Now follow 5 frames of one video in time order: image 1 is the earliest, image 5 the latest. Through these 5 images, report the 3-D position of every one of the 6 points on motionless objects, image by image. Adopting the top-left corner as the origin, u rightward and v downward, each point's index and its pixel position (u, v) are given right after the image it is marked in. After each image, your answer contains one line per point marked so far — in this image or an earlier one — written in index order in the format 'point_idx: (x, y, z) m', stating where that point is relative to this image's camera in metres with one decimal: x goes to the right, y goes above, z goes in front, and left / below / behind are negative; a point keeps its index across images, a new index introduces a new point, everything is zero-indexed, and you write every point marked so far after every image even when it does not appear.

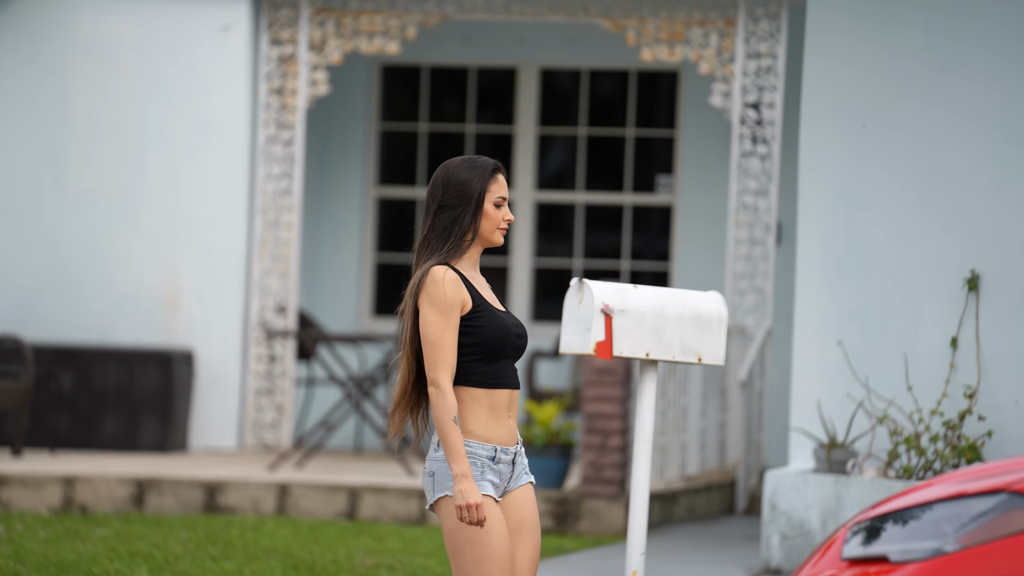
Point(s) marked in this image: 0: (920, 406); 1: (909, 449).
0: (+2.4, -0.7, +5.3) m
1: (+2.3, -0.9, +5.2) m
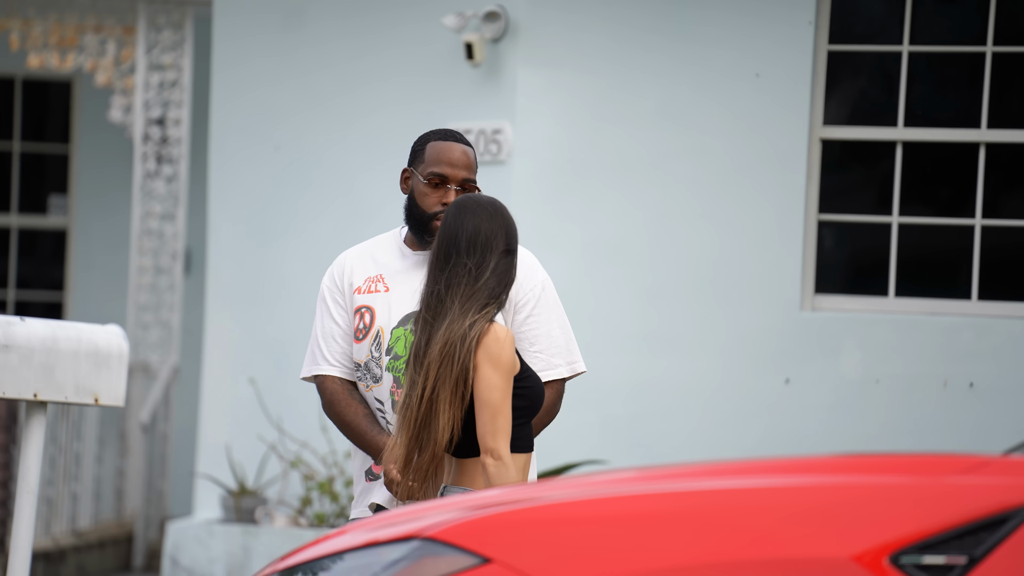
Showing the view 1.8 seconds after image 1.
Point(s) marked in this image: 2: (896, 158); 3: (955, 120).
0: (-1.0, -0.9, +5.4) m
1: (-1.1, -1.2, +5.3) m
2: (+2.1, +0.7, +5.2) m
3: (+2.4, +0.9, +5.2) m
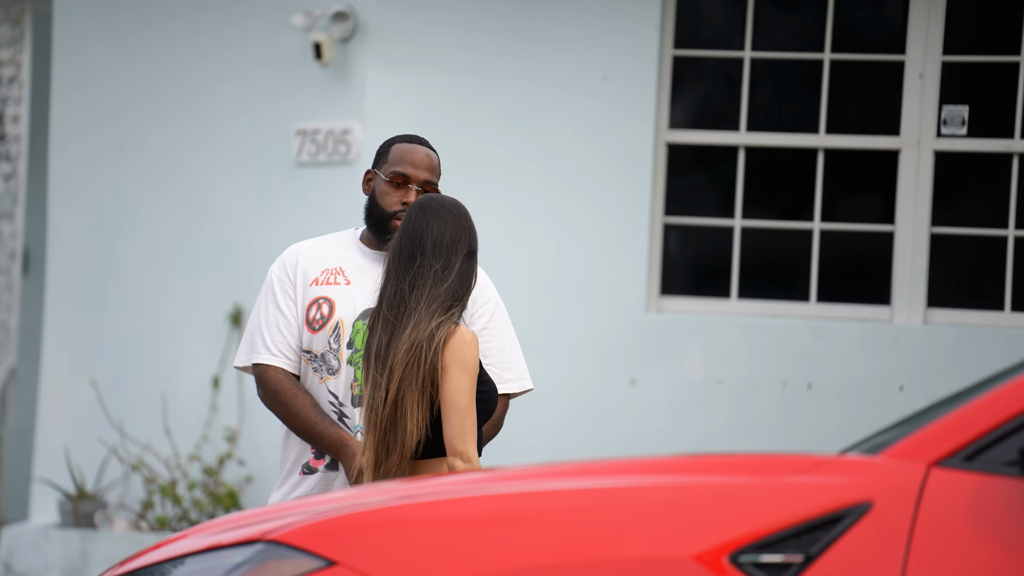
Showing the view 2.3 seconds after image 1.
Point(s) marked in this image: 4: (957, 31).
0: (-1.9, -0.9, +5.3) m
1: (-1.9, -1.2, +5.2) m
2: (+1.3, +0.7, +5.3) m
3: (+1.6, +0.9, +5.2) m
4: (+2.4, +1.4, +5.1) m
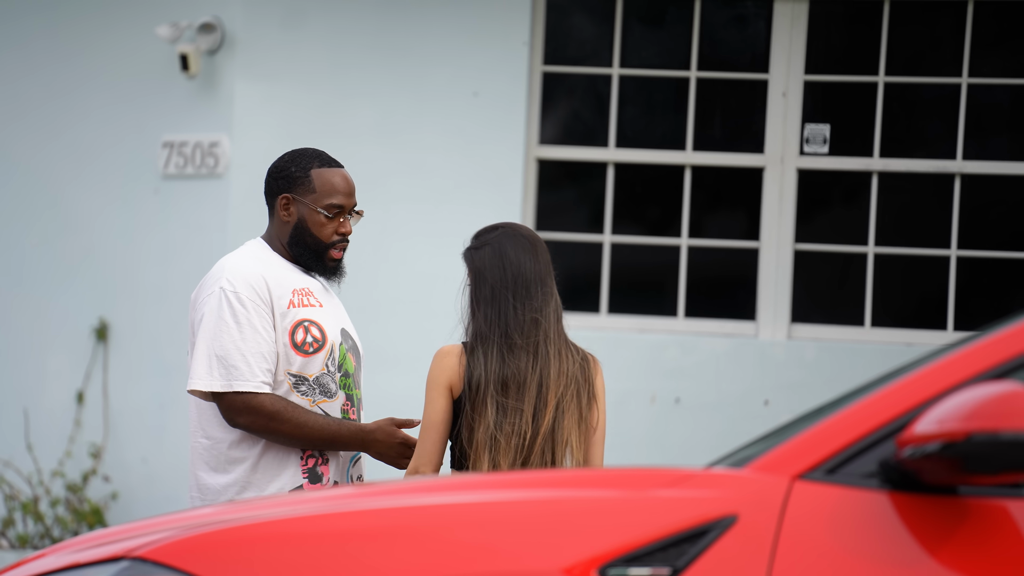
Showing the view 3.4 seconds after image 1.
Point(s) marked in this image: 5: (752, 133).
0: (-2.6, -1.0, +5.2) m
1: (-2.7, -1.2, +5.1) m
2: (+0.5, +0.6, +5.3) m
3: (+0.8, +0.8, +5.3) m
4: (+1.7, +1.3, +5.2) m
5: (+1.3, +0.9, +5.2) m
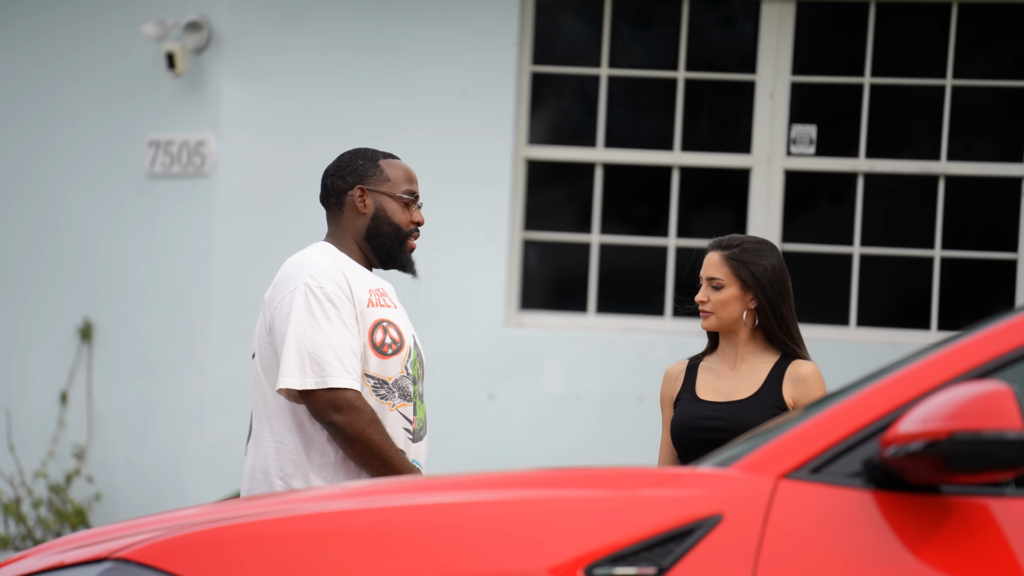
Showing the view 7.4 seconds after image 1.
0: (-2.7, -1.0, +5.2) m
1: (-2.7, -1.2, +5.1) m
2: (+0.5, +0.6, +5.3) m
3: (+0.8, +0.8, +5.3) m
4: (+1.6, +1.3, +5.2) m
5: (+1.3, +0.9, +5.3) m
